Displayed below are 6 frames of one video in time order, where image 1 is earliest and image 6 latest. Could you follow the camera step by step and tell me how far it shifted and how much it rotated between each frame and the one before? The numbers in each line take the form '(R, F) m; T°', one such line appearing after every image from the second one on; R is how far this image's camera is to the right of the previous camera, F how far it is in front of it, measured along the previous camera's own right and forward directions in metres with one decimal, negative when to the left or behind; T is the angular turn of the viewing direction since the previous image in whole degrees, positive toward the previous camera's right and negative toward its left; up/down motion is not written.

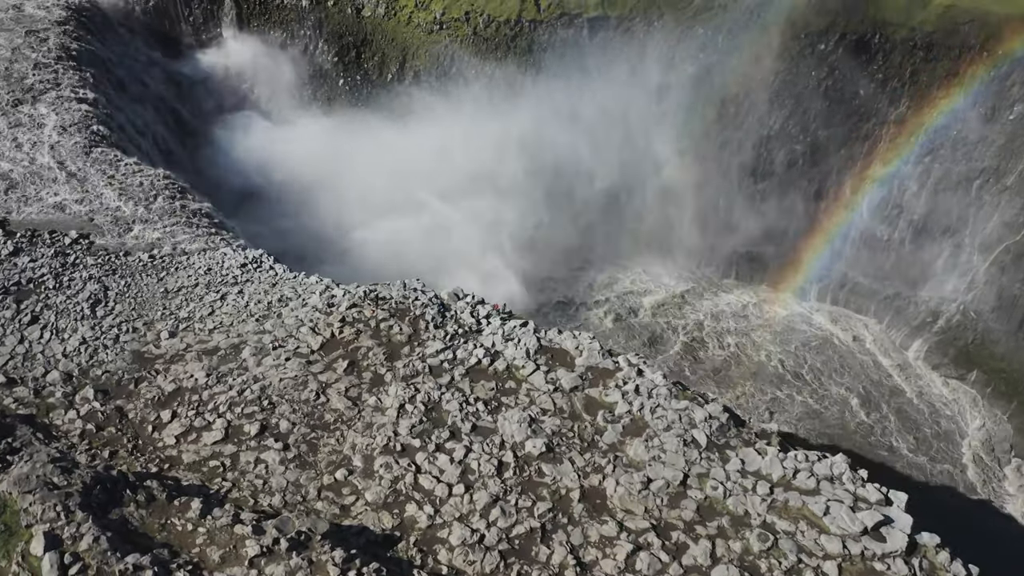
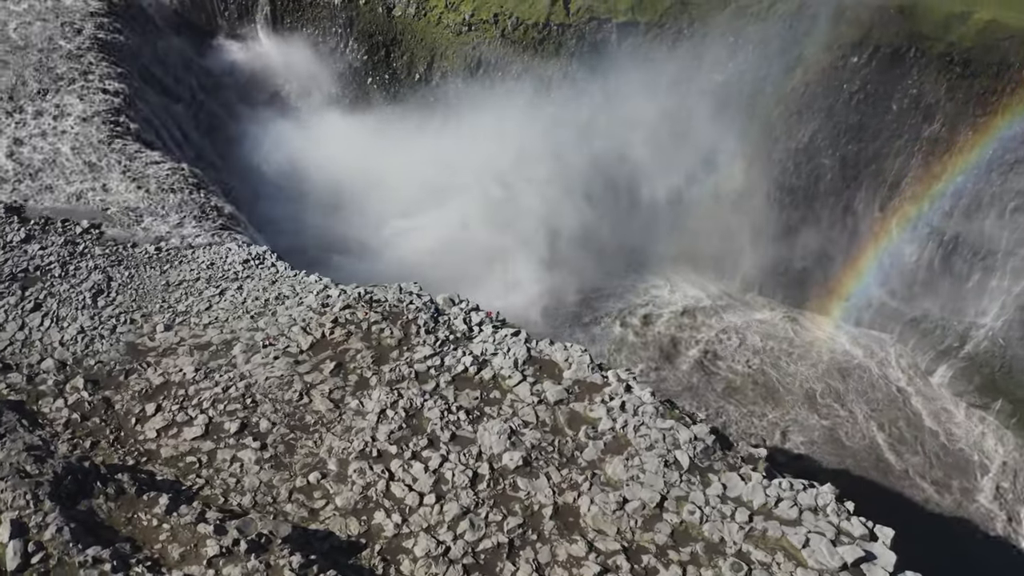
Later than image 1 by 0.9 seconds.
(+0.6, +0.1) m; -3°
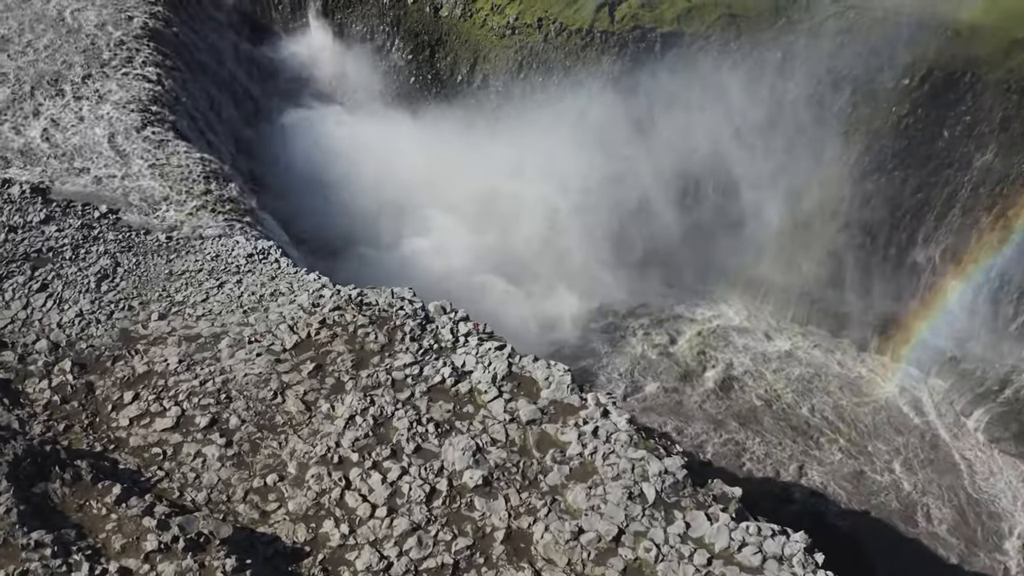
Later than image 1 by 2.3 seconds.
(+0.9, +0.2) m; -4°
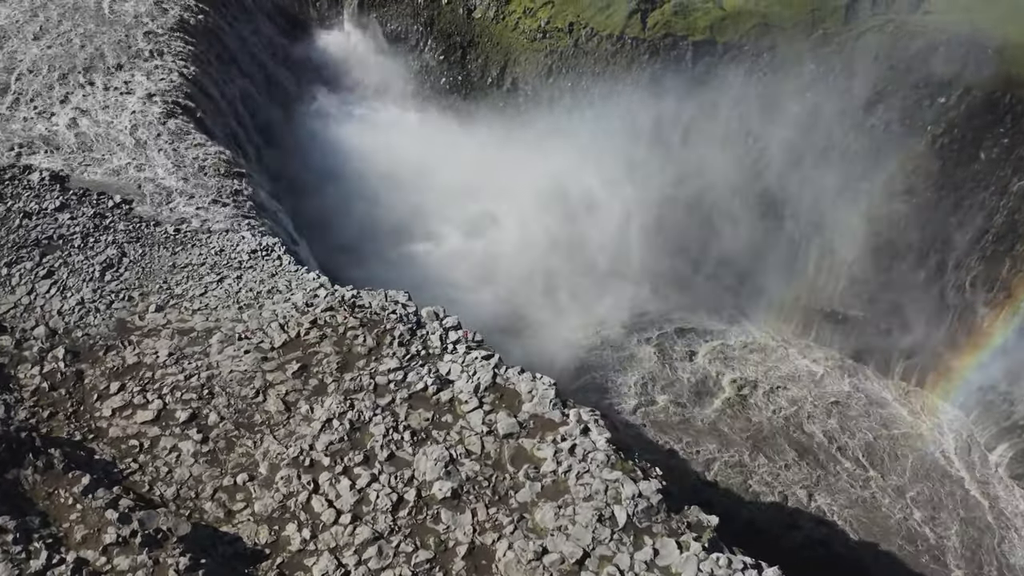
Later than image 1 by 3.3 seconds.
(+0.6, +0.1) m; -3°
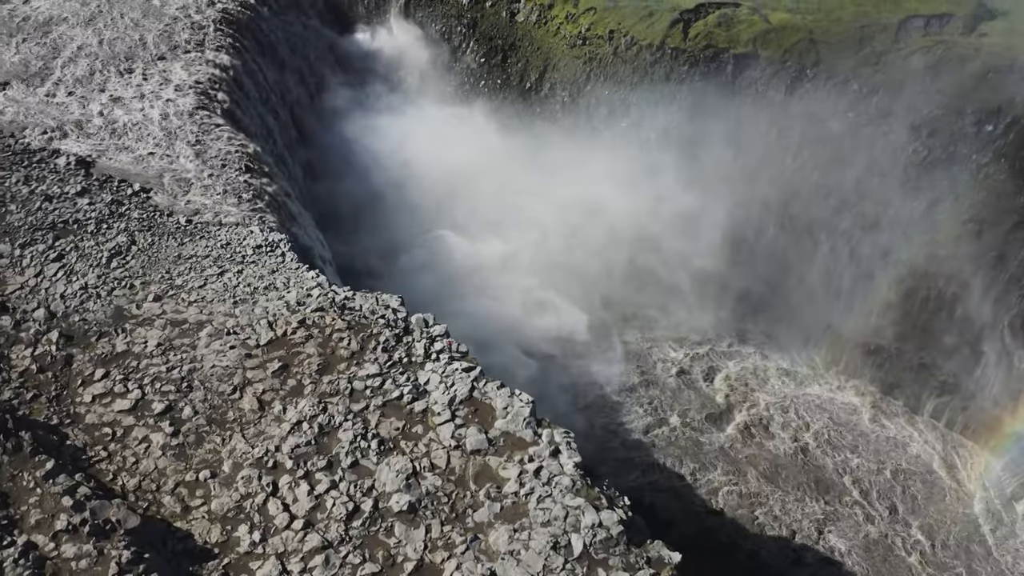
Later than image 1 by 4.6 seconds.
(+0.8, +0.2) m; -4°
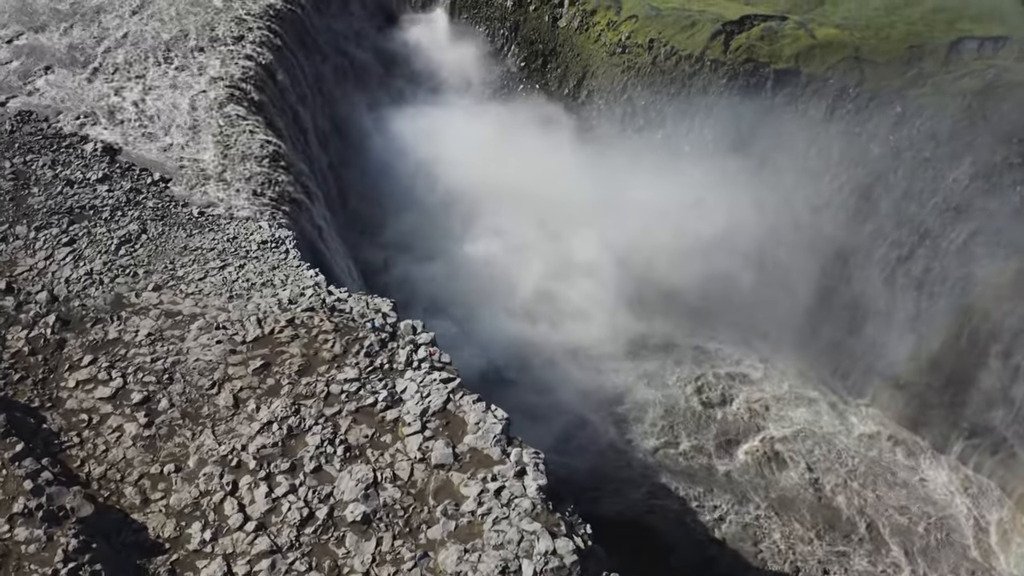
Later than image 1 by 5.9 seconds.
(+0.8, +0.2) m; -4°
